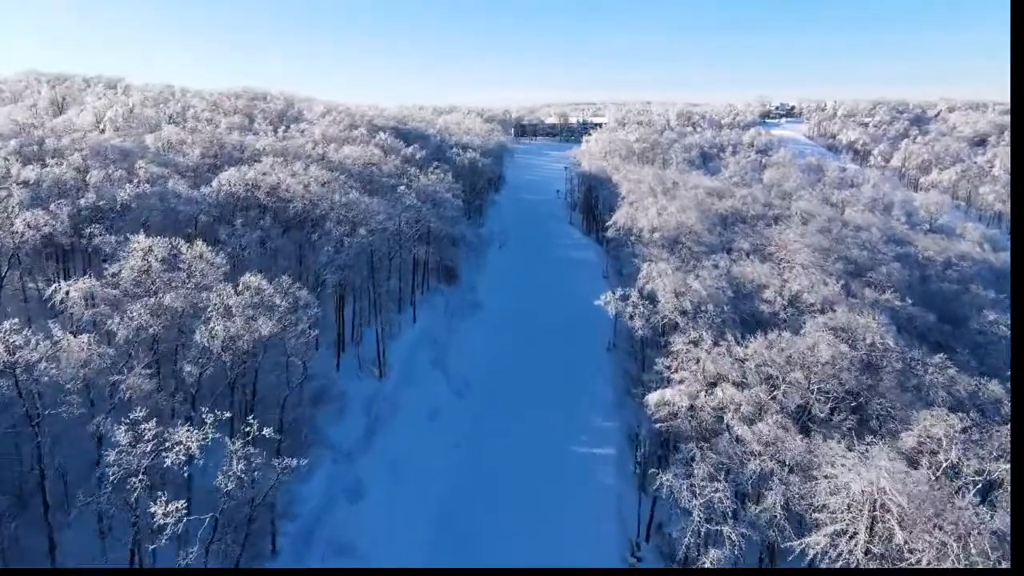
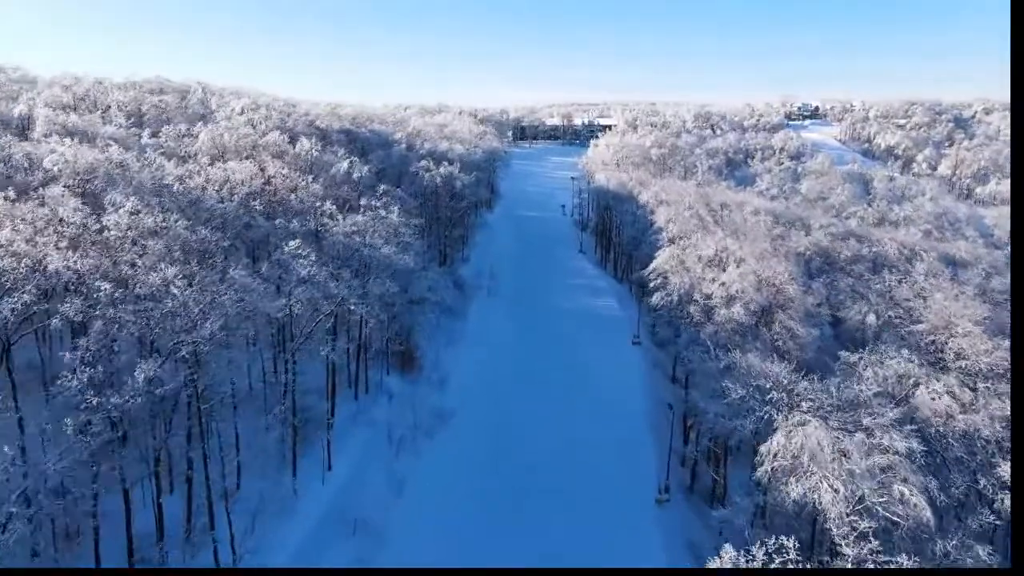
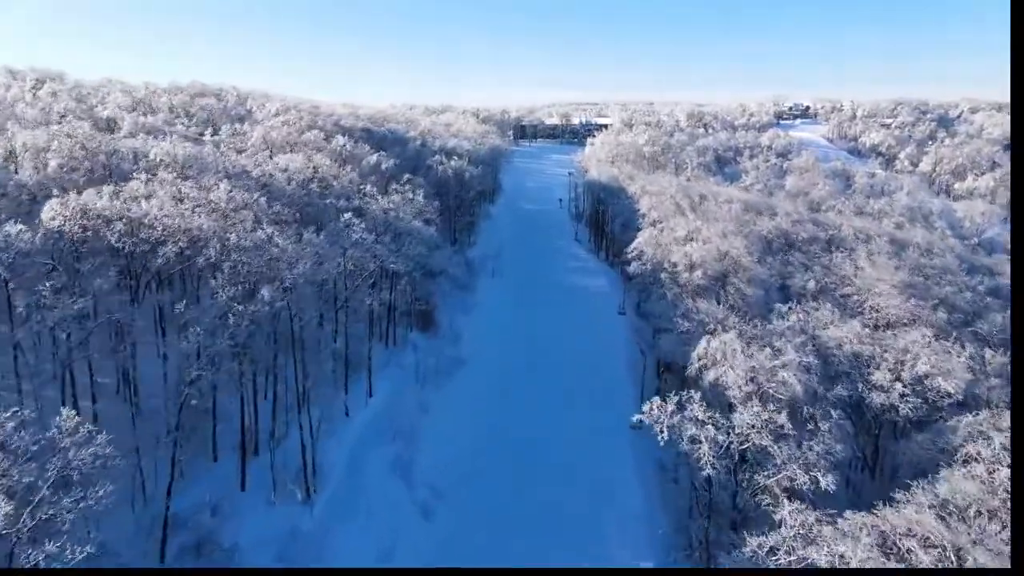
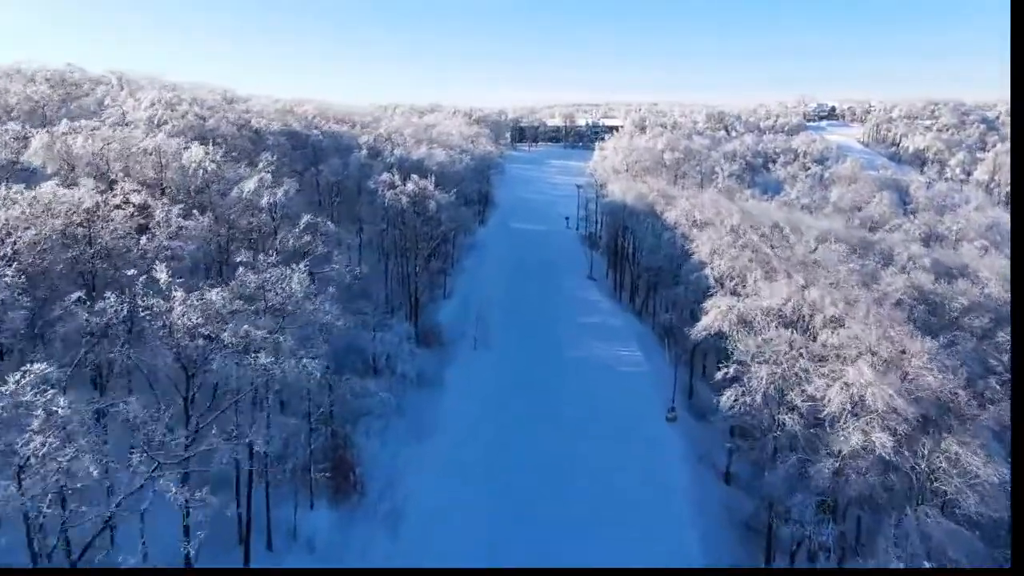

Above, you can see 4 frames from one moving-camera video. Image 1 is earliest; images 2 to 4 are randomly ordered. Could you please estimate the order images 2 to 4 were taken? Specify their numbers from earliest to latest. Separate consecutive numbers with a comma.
3, 2, 4
